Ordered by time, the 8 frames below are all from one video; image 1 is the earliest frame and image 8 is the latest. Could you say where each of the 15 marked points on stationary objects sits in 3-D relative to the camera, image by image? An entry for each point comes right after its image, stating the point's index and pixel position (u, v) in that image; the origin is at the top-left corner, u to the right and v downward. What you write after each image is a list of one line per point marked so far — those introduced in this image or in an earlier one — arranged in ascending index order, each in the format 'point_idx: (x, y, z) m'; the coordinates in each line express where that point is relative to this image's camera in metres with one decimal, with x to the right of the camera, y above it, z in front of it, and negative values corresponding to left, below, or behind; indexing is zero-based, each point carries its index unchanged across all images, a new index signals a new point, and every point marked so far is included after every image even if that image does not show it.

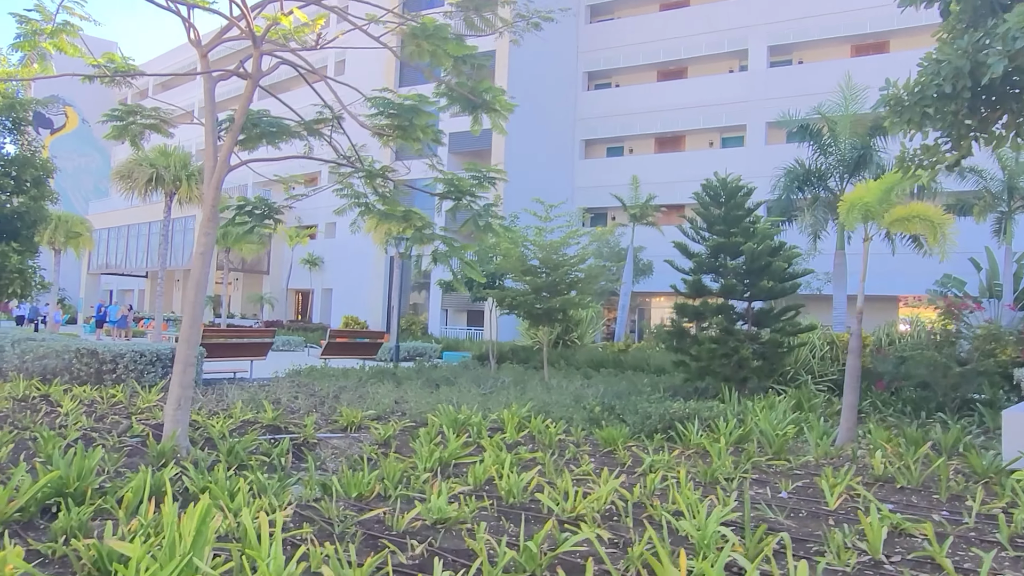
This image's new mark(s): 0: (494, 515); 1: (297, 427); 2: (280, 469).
0: (-0.1, -1.2, +4.1) m
1: (-2.1, -1.4, +7.4) m
2: (-1.7, -1.4, +5.6) m
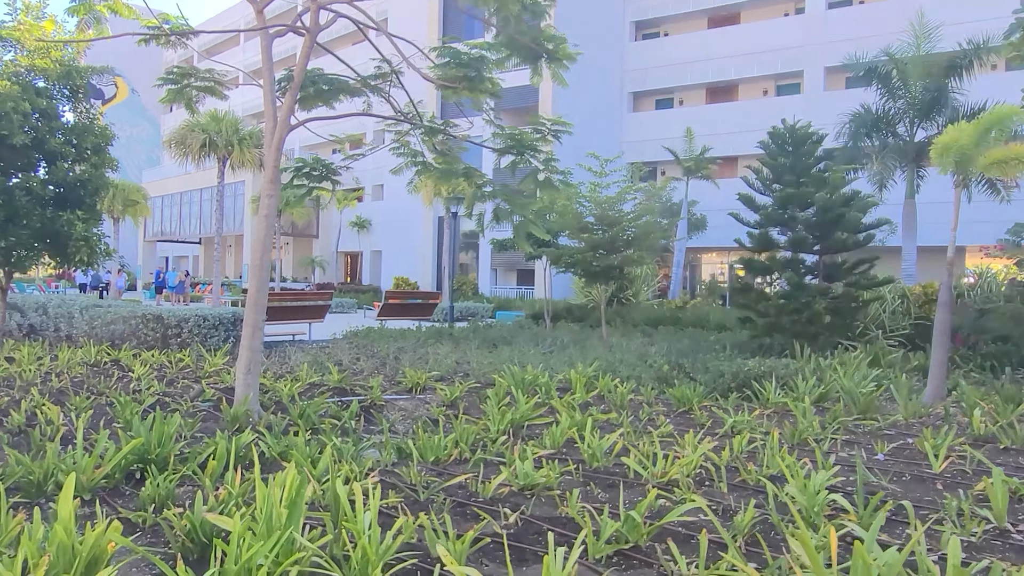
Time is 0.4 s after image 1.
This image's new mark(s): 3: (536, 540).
0: (+0.4, -1.0, +3.9) m
1: (-1.5, -1.0, +7.3) m
2: (-1.2, -1.1, +5.5) m
3: (+0.1, -1.0, +3.0) m
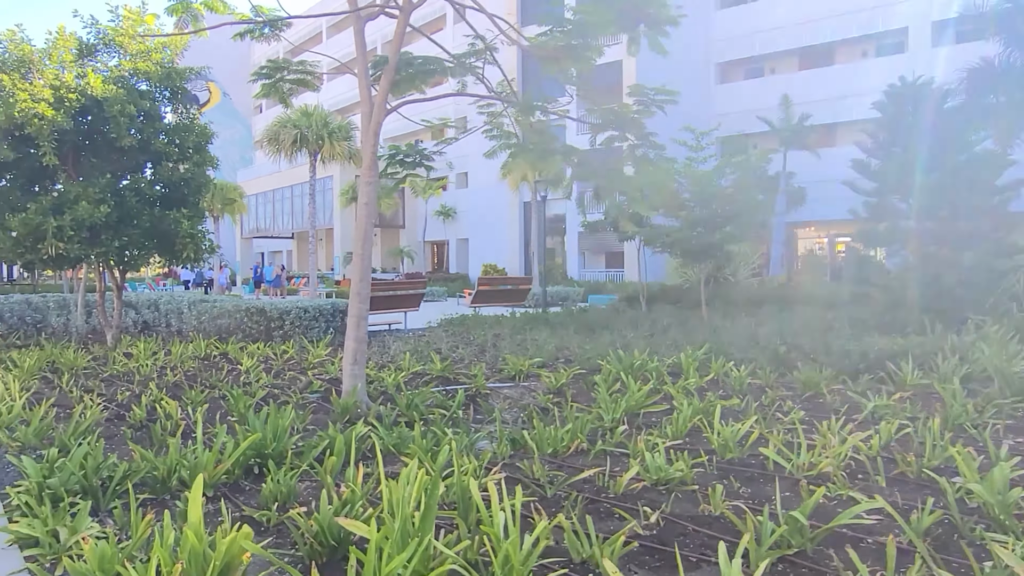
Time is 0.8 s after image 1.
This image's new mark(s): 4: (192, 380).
0: (+1.0, -0.9, +3.6) m
1: (-0.4, -0.9, +7.2) m
2: (-0.4, -1.0, +5.4) m
3: (+0.6, -0.9, +2.7) m
4: (-3.1, -0.9, +7.2) m
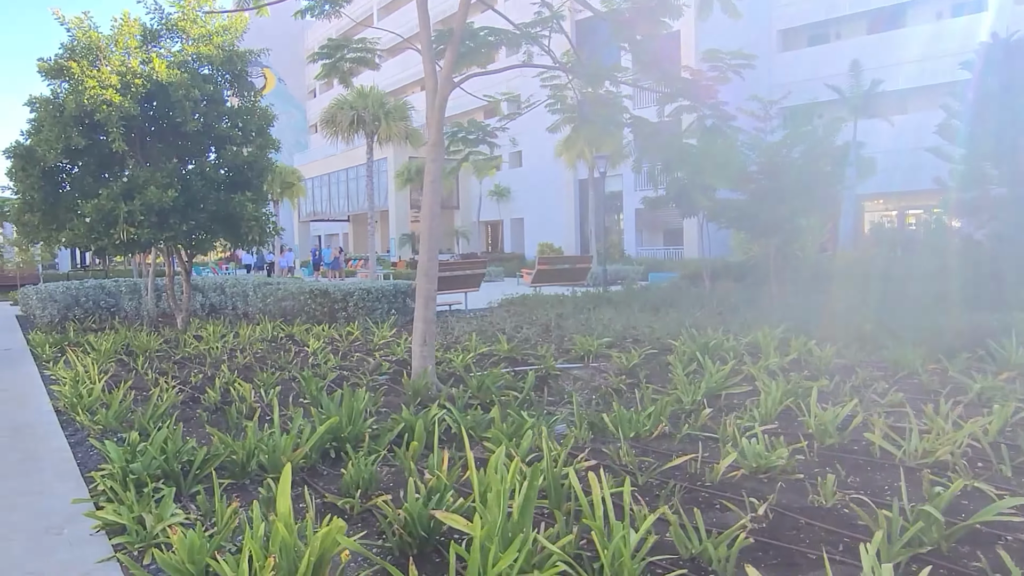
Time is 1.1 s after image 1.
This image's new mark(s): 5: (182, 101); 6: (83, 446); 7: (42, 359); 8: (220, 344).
0: (+1.4, -0.8, +3.4) m
1: (+0.2, -0.7, +7.1) m
2: (+0.2, -0.8, +5.2) m
3: (+1.0, -0.8, +2.5) m
4: (-2.5, -0.7, +7.3) m
5: (-3.7, +2.1, +8.3) m
6: (-2.4, -0.9, +4.2) m
7: (-4.7, -0.7, +7.5) m
8: (-3.2, -0.6, +8.2) m
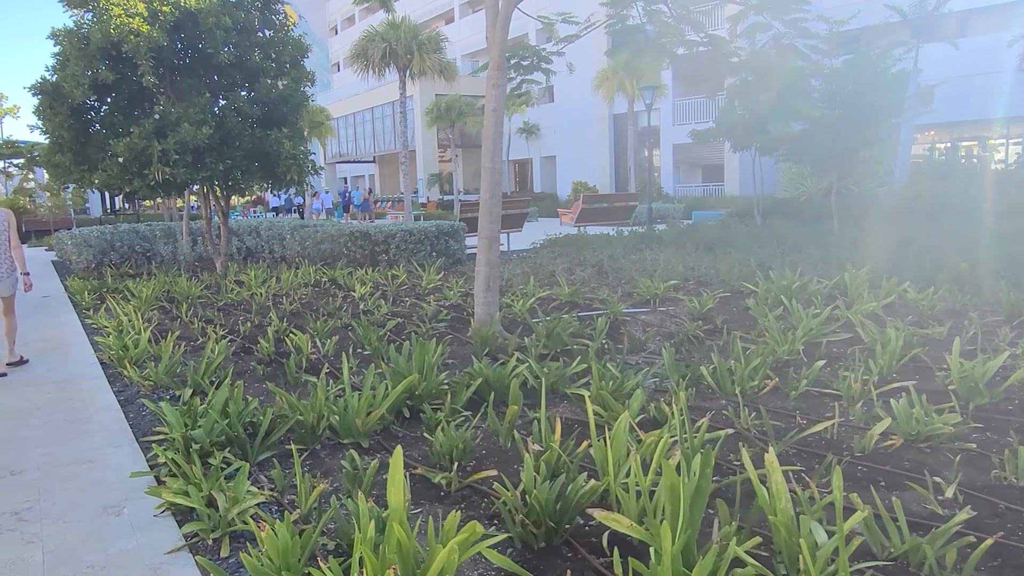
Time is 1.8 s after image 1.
0: (+1.8, -0.5, +2.9) m
1: (+0.8, -0.1, +6.6) m
2: (+0.7, -0.4, +4.8) m
3: (+1.4, -0.7, +2.1) m
4: (-1.9, -0.2, +6.9) m
5: (-3.1, +2.7, +7.8) m
6: (-1.9, -0.6, +3.8) m
7: (-4.1, -0.2, +7.2) m
8: (-2.6, 0.0, +7.8) m
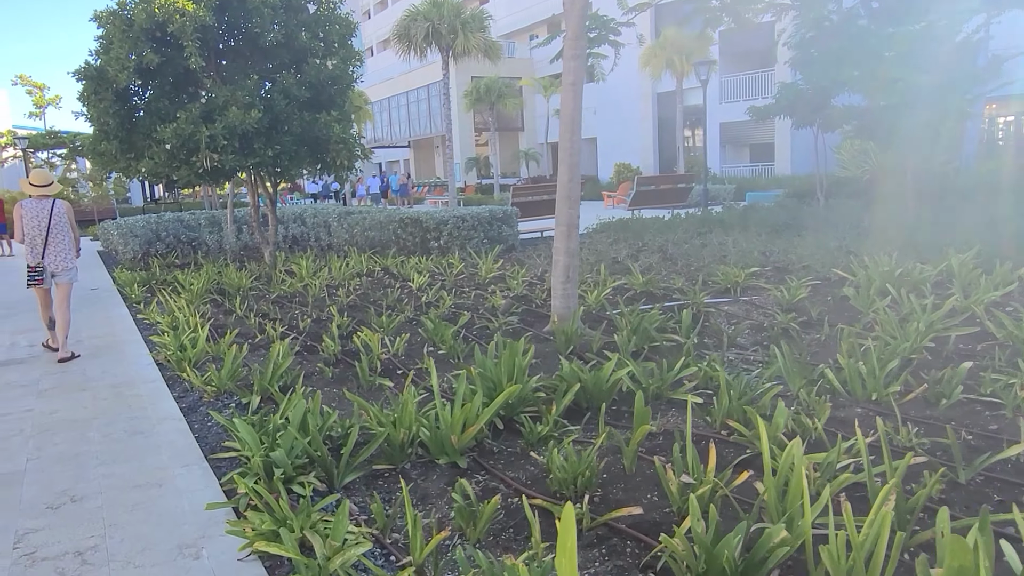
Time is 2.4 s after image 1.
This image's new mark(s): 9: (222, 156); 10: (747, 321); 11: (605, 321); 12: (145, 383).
0: (+2.2, -0.5, +2.4) m
1: (+1.3, 0.0, +6.1) m
2: (+1.2, -0.4, +4.3) m
3: (+1.8, -0.7, +1.6) m
4: (-1.3, -0.1, +6.6) m
5: (-2.5, +2.8, +7.4) m
6: (-1.5, -0.6, +3.5) m
7: (-3.5, -0.1, +6.9) m
8: (-2.0, +0.1, +7.5) m
9: (-2.8, +1.3, +7.3) m
10: (+1.7, -0.2, +5.4) m
11: (+0.6, -0.2, +5.2) m
12: (-2.0, -0.5, +4.1) m
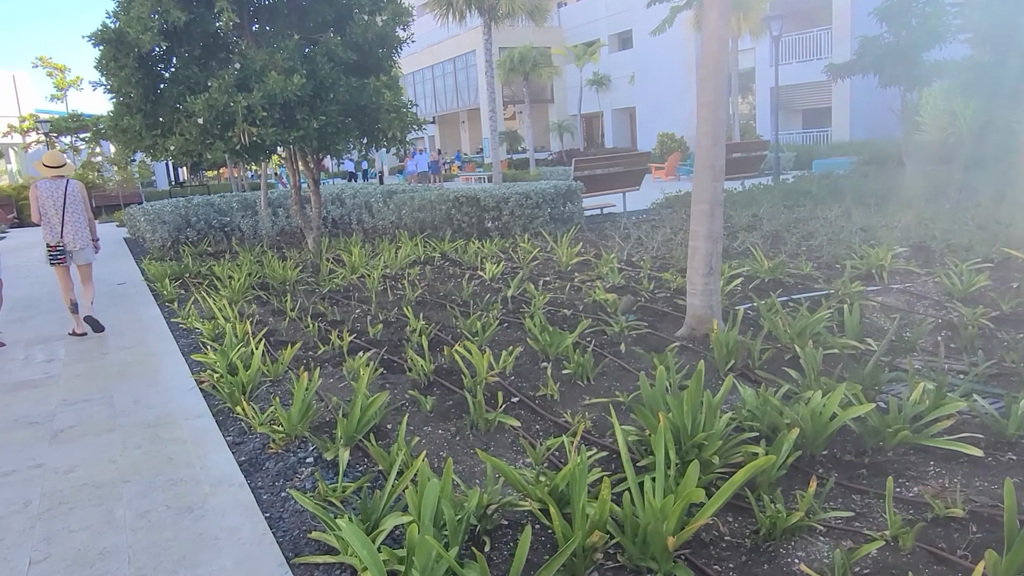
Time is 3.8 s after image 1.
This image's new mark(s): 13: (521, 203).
0: (+2.8, -0.5, +1.3) m
1: (+2.0, +0.1, +5.1) m
2: (+1.8, -0.4, +3.3) m
3: (+2.3, -0.7, +0.5) m
4: (-0.6, 0.0, +5.6) m
5: (-1.8, +2.8, +6.4) m
6: (-0.8, -0.6, +2.5) m
7: (-2.8, -0.1, +6.0) m
8: (-1.2, +0.1, +6.6) m
9: (-2.1, +1.3, +6.3) m
10: (+2.4, -0.2, +4.4) m
11: (+1.3, -0.2, +4.1) m
12: (-1.4, -0.6, +3.1) m
13: (+0.1, +1.0, +8.4) m
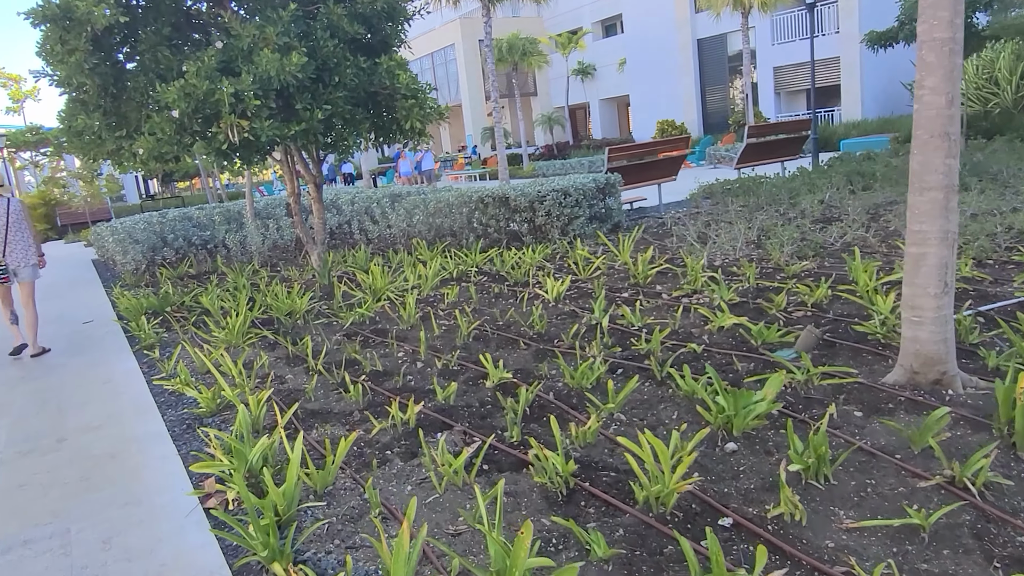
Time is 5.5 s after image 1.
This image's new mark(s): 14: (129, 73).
0: (+3.4, -0.5, +0.2) m
1: (+2.5, 0.0, +3.9) m
2: (+2.3, -0.4, +2.1) m
3: (+3.0, -0.7, -0.6) m
4: (-0.1, -0.2, +4.3) m
5: (-1.5, +2.6, +5.1) m
6: (-0.3, -0.8, +1.3) m
7: (-2.3, -0.3, +4.7) m
8: (-0.8, 0.0, +5.3) m
9: (-1.8, +1.1, +5.0) m
10: (+2.9, -0.2, +3.2) m
11: (+1.8, -0.2, +2.9) m
12: (-0.8, -0.8, +1.9) m
13: (+0.4, +0.9, +7.2) m
14: (-2.7, +1.5, +5.3) m
